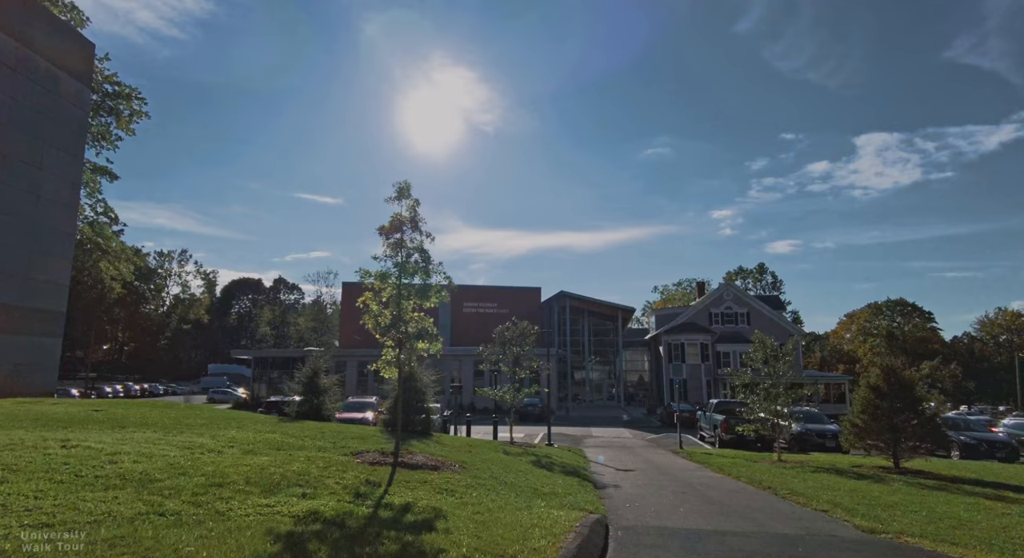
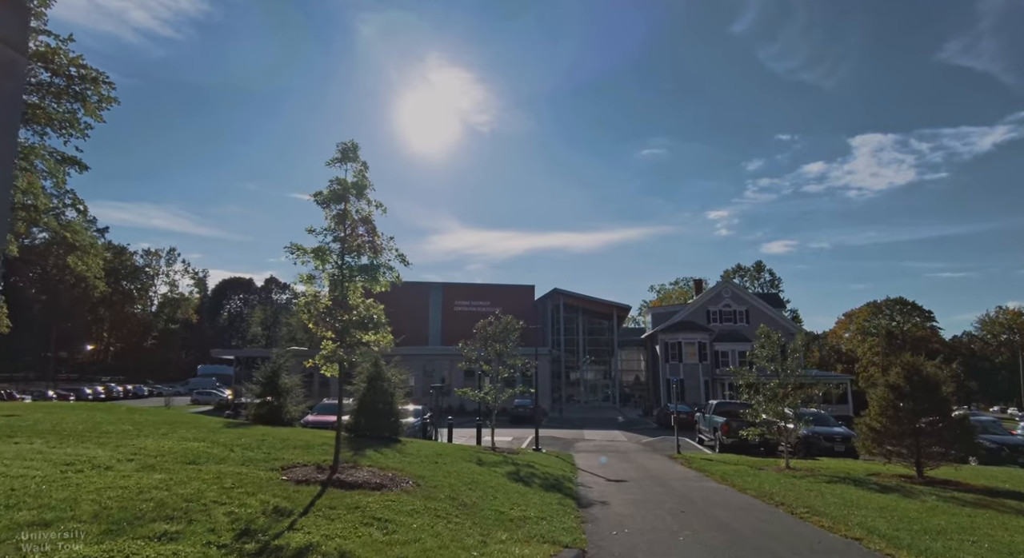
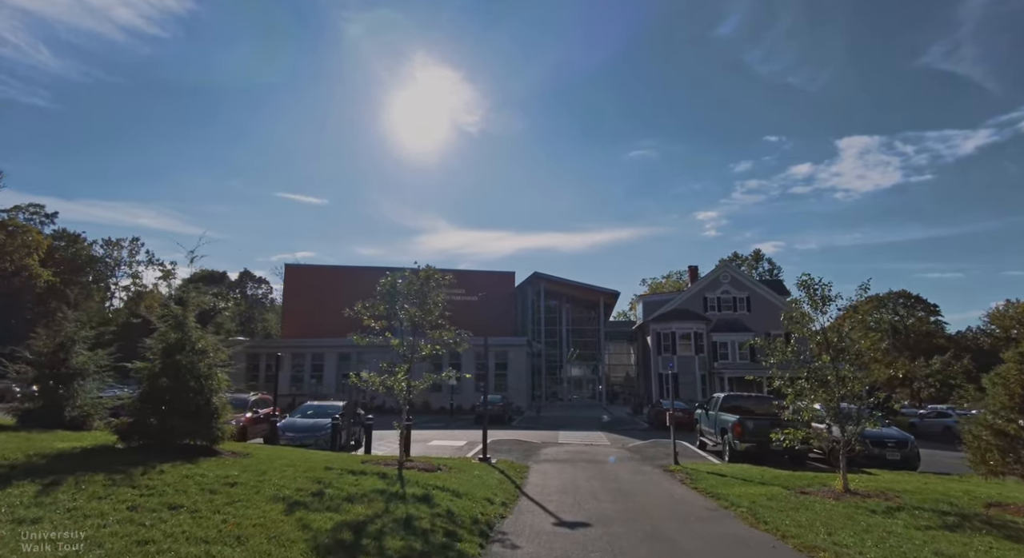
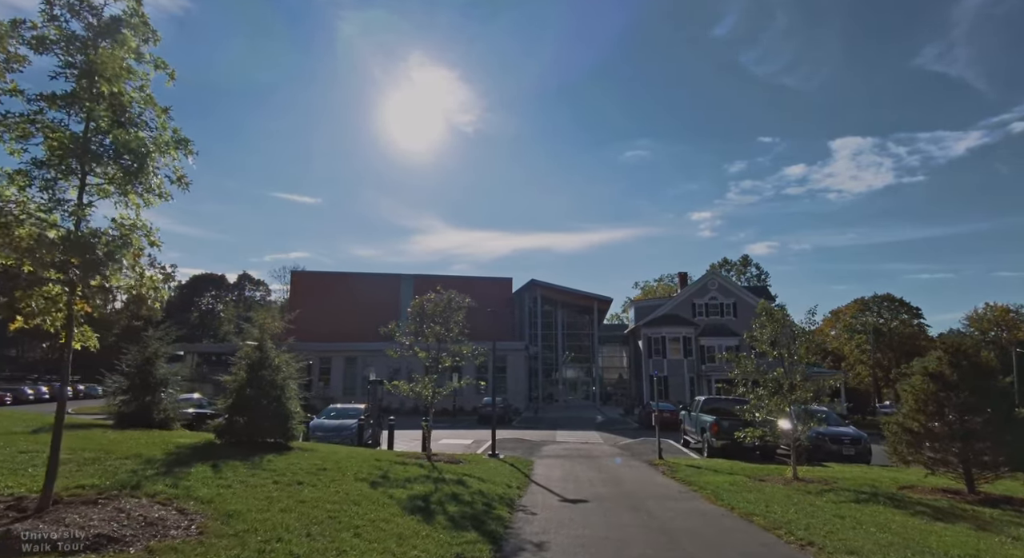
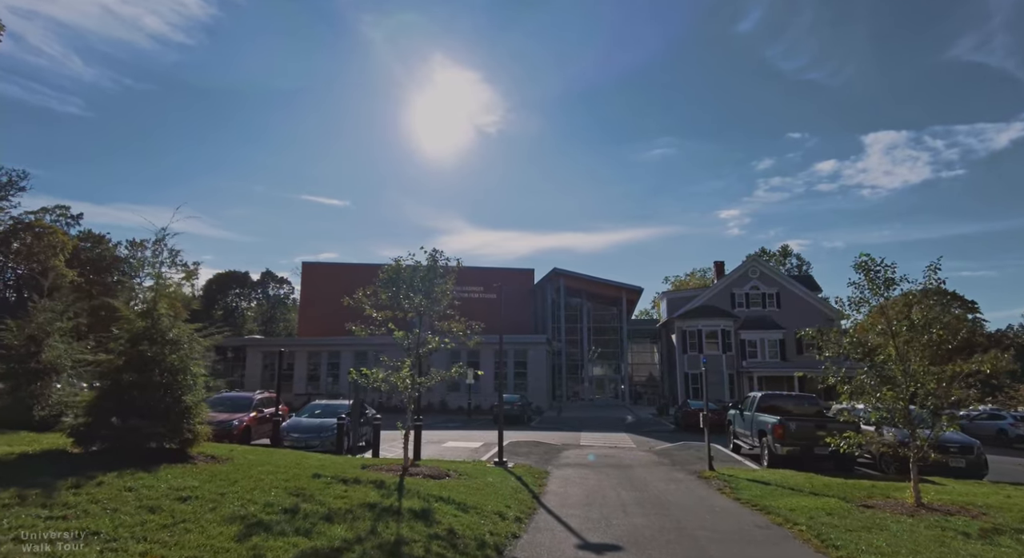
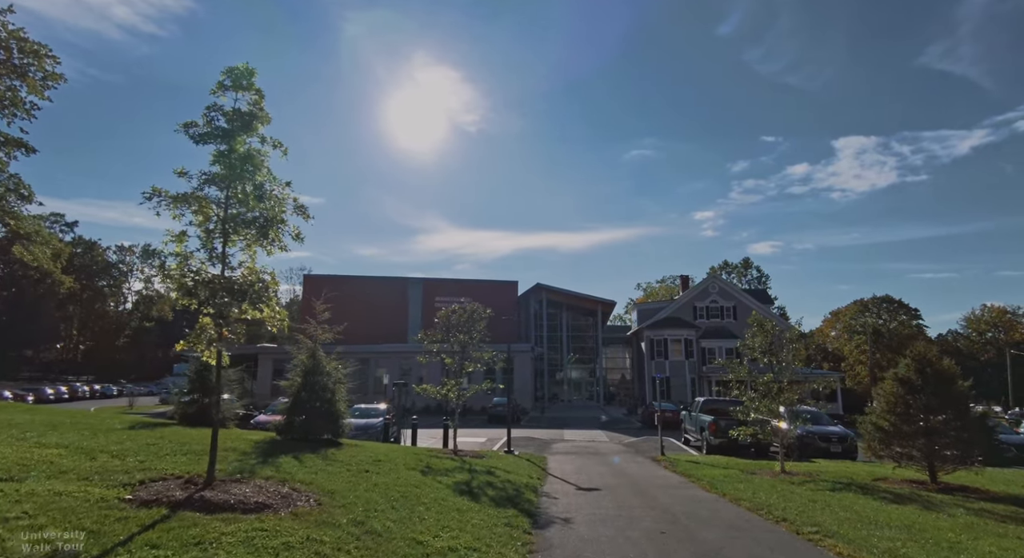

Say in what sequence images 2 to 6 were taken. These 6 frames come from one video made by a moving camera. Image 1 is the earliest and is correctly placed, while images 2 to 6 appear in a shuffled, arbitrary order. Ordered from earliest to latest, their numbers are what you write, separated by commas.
2, 6, 4, 3, 5
